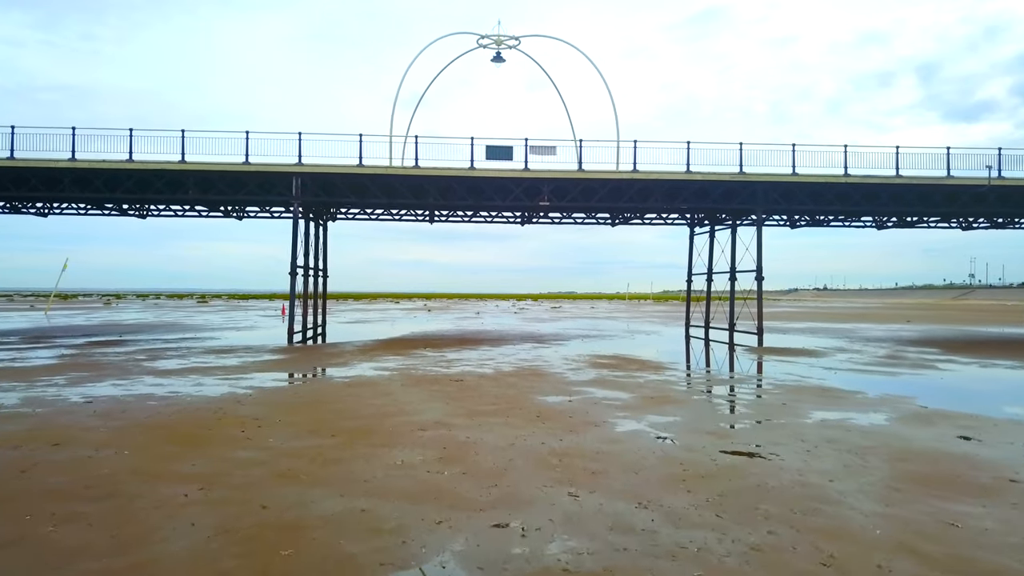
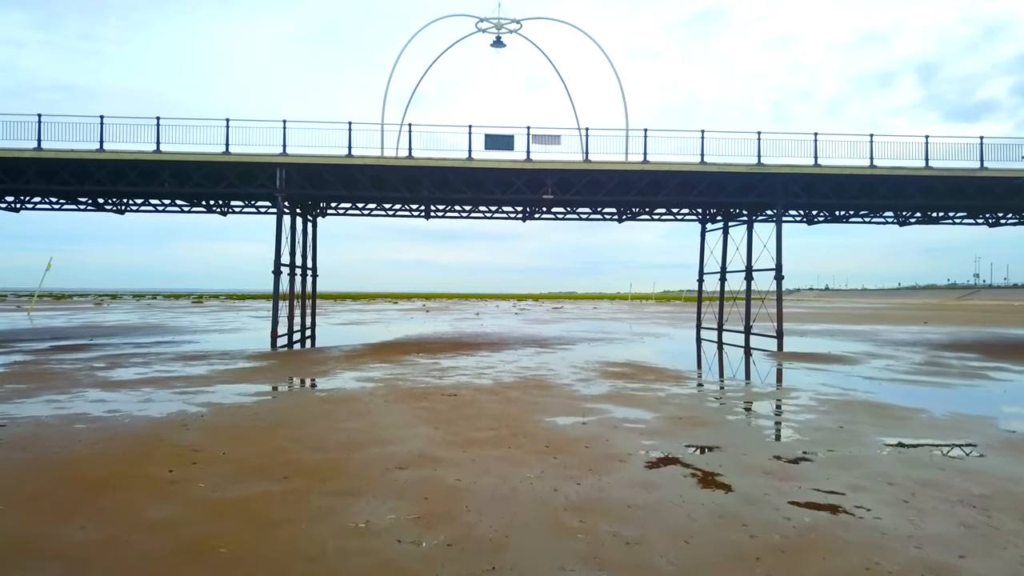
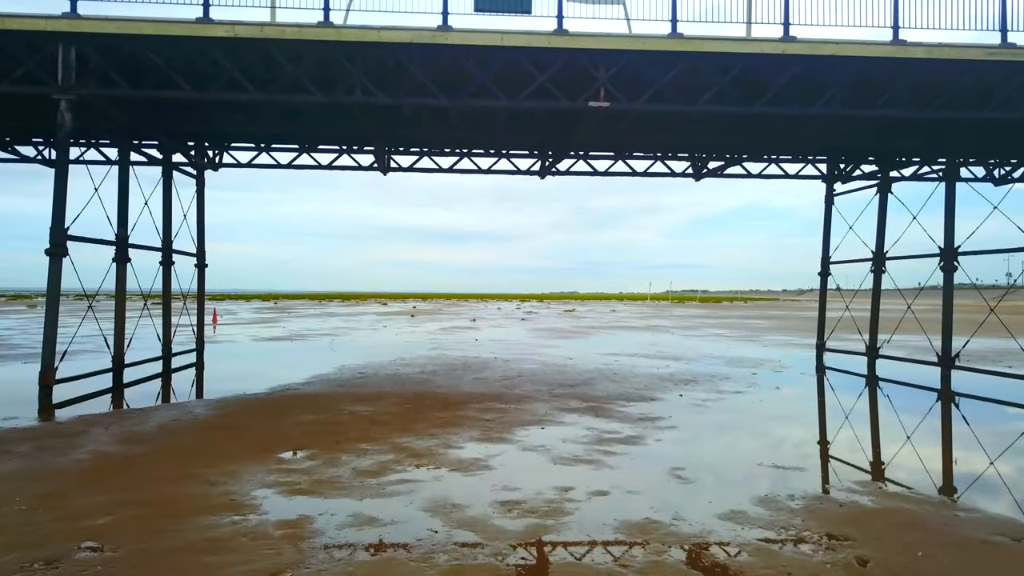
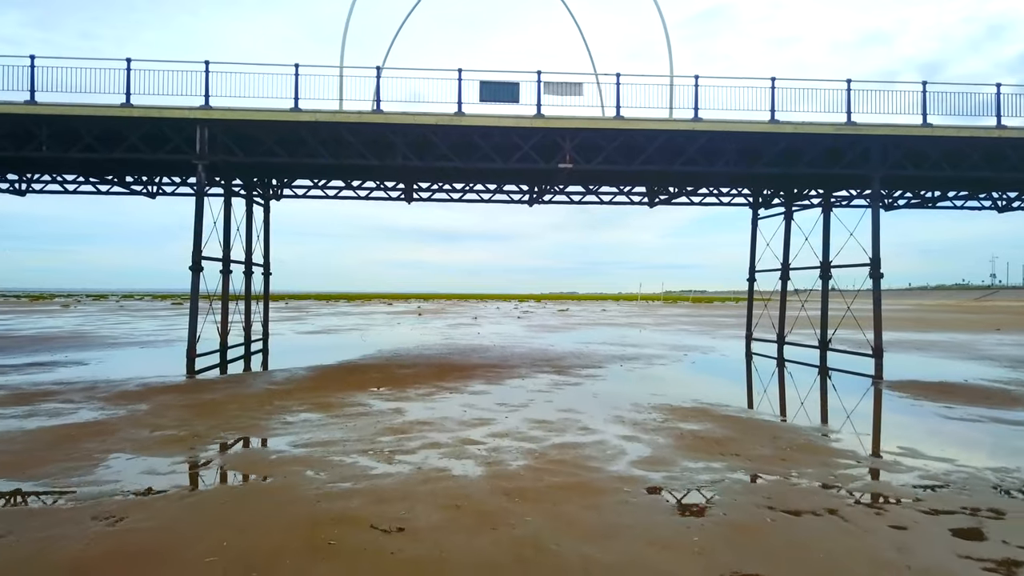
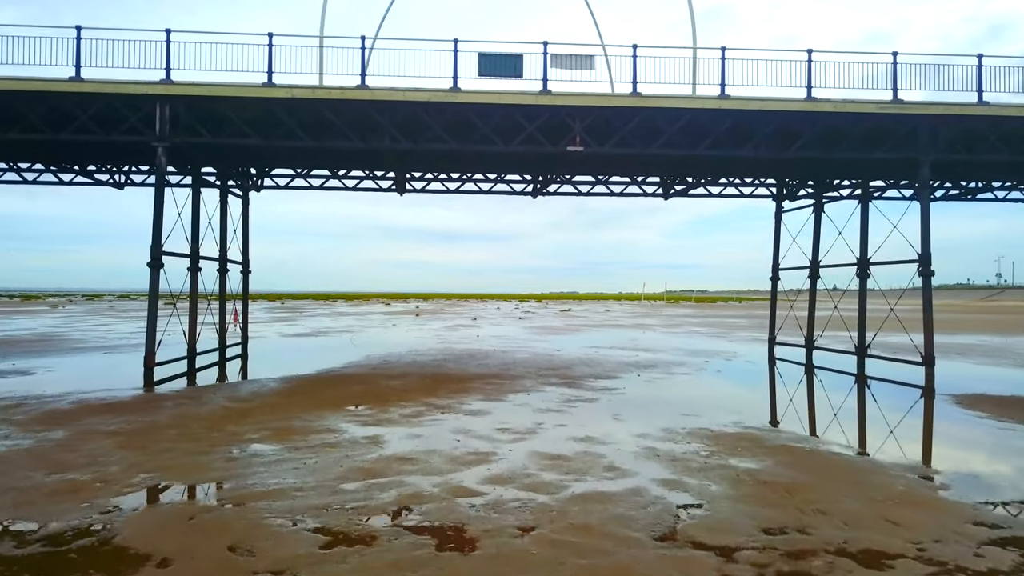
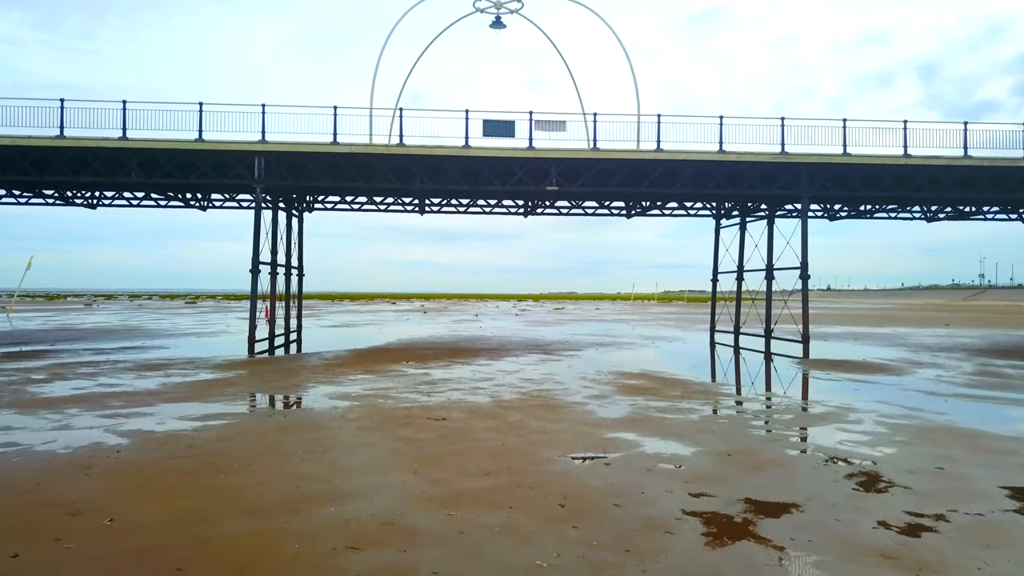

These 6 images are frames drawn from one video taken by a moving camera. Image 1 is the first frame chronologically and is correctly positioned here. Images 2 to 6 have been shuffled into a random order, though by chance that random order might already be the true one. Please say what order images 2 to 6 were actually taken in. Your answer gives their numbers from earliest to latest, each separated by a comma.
2, 6, 4, 5, 3
